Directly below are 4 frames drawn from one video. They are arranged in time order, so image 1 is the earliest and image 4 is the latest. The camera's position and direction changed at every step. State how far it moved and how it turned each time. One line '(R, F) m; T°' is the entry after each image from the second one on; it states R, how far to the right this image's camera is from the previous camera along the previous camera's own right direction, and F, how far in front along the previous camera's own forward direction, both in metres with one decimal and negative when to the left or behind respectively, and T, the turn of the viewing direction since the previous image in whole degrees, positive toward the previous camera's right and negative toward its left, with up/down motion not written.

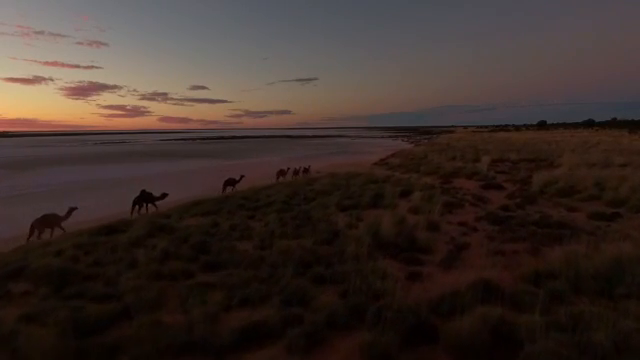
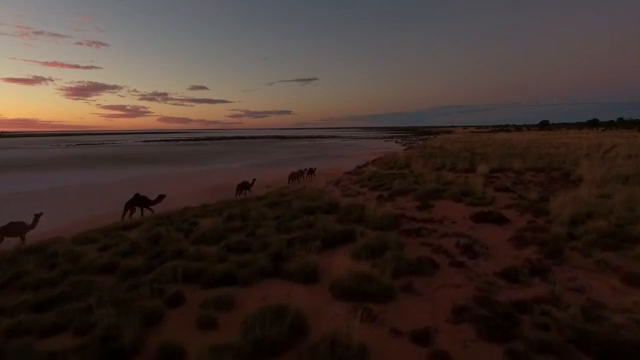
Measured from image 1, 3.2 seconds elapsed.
(+2.3, +6.4) m; 0°
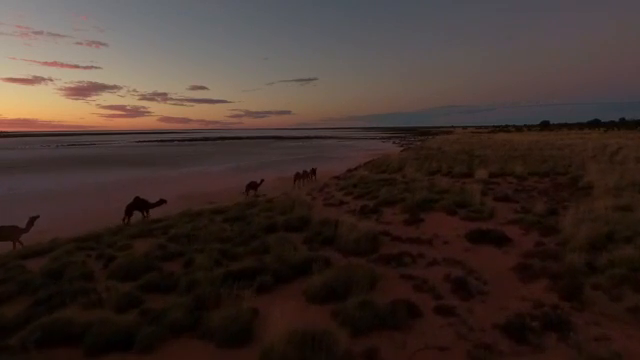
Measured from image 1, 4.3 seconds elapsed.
(+0.7, +2.1) m; 0°
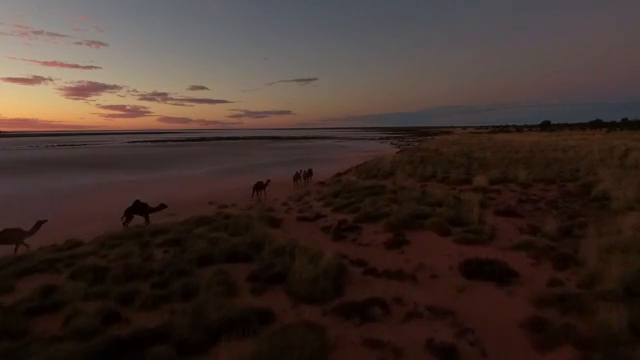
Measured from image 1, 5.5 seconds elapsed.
(+0.8, +2.3) m; 0°
